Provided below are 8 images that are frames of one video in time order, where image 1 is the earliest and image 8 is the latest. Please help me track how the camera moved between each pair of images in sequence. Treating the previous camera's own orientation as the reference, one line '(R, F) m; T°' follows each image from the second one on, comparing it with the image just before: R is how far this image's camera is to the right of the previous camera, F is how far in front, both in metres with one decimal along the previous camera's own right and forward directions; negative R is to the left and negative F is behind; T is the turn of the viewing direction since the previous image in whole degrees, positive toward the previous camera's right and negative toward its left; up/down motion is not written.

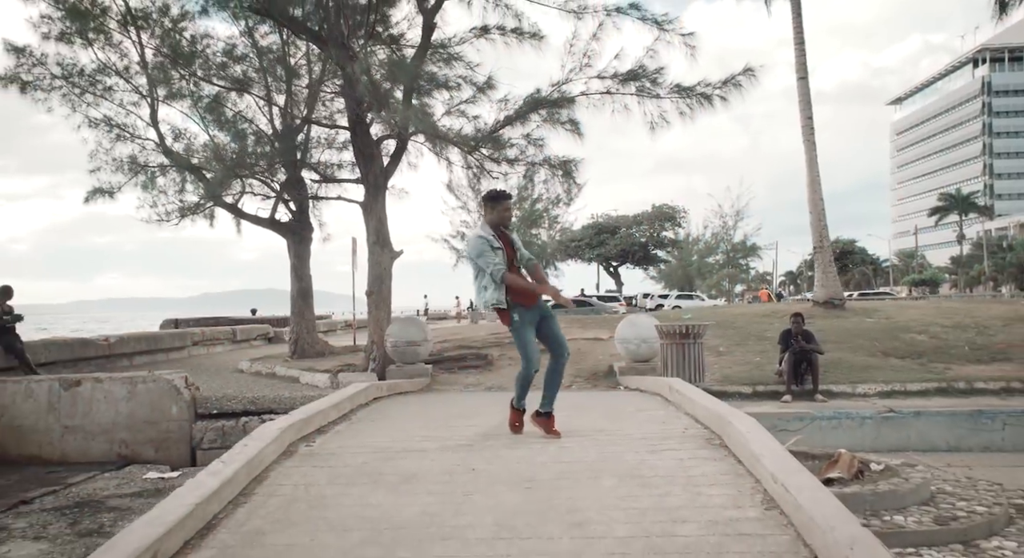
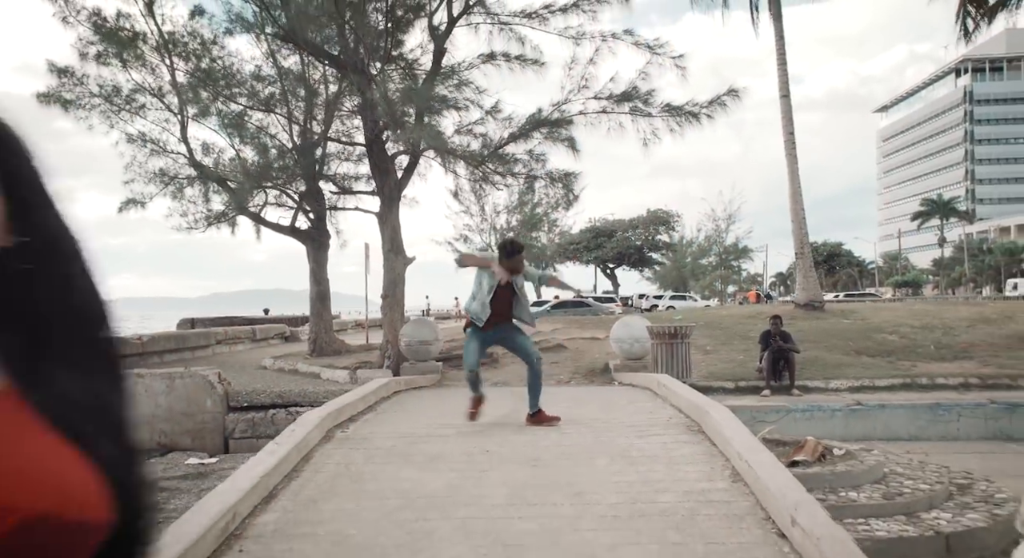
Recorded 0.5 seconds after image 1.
(-0.1, -0.9) m; 0°
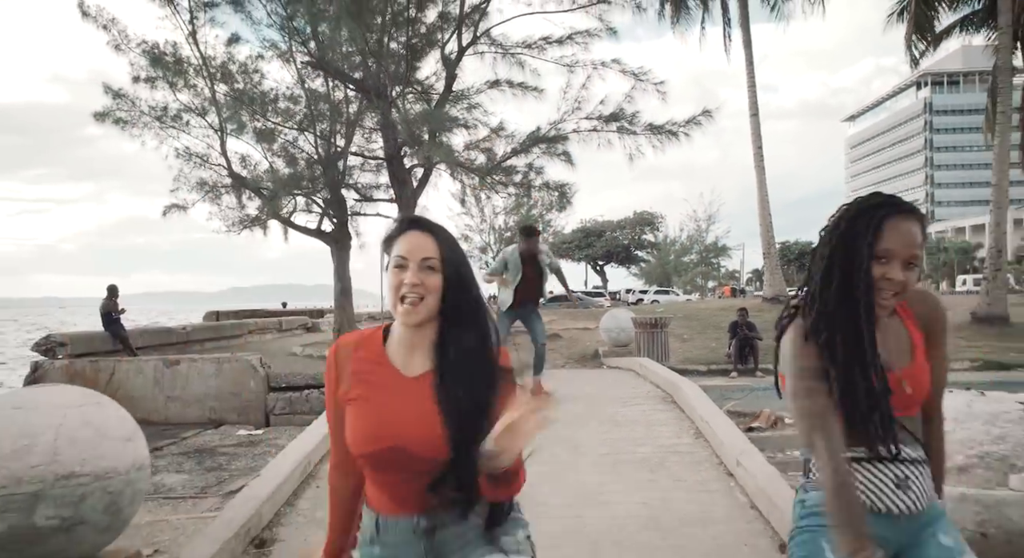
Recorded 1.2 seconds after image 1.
(-0.2, -1.6) m; +1°
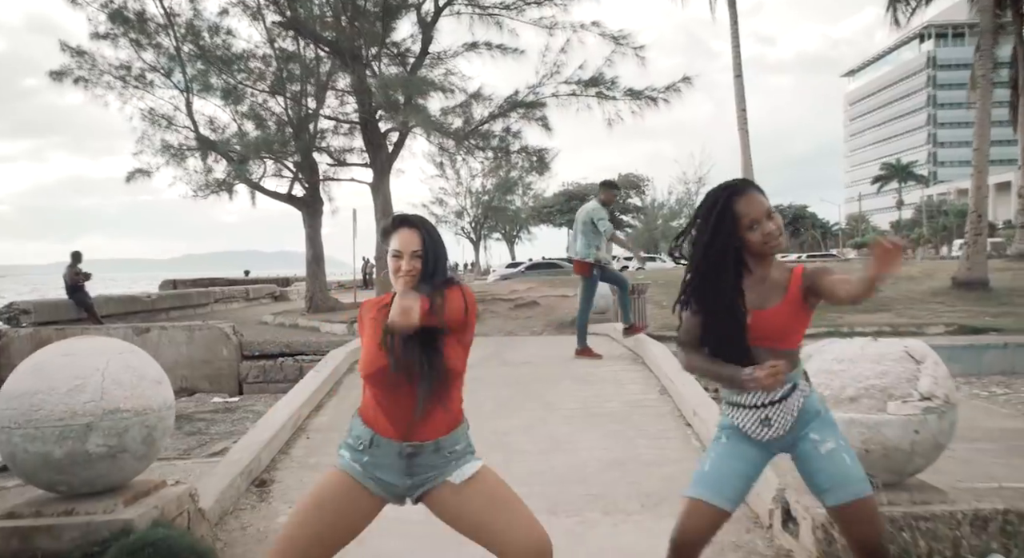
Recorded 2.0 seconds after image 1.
(0.0, -0.2) m; +2°
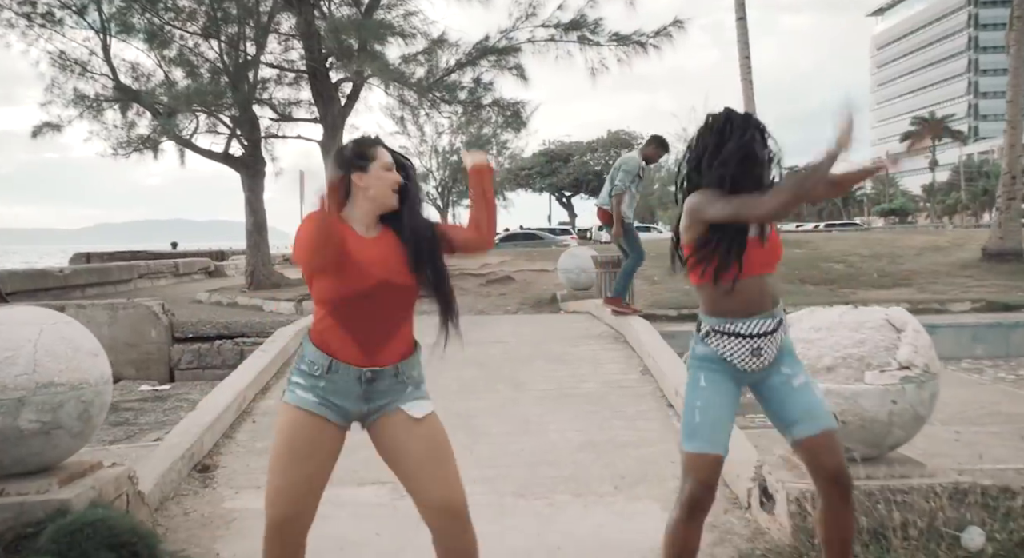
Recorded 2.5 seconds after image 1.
(+0.2, +0.2) m; 0°
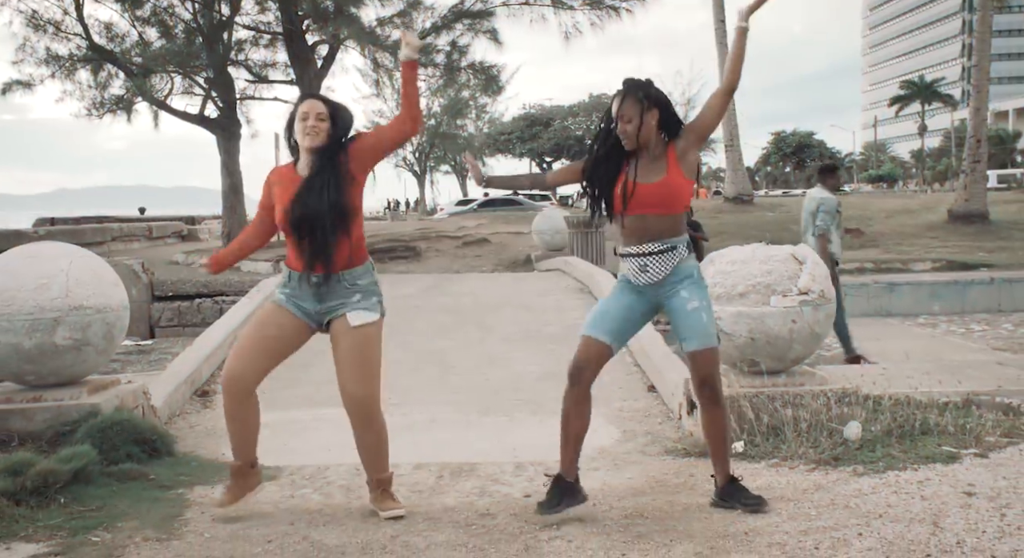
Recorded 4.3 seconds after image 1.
(+0.1, -0.7) m; +1°
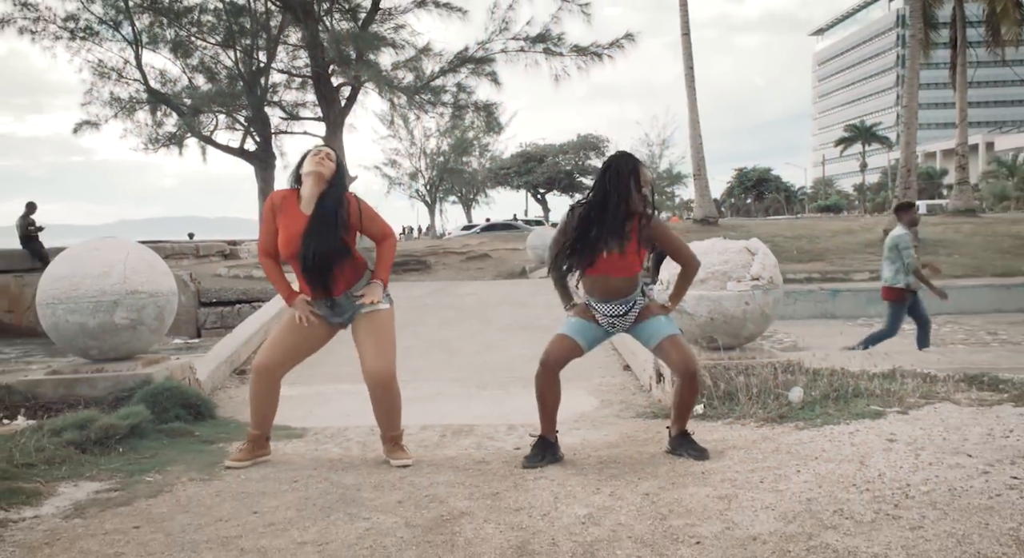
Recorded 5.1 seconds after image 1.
(0.0, -0.7) m; +1°
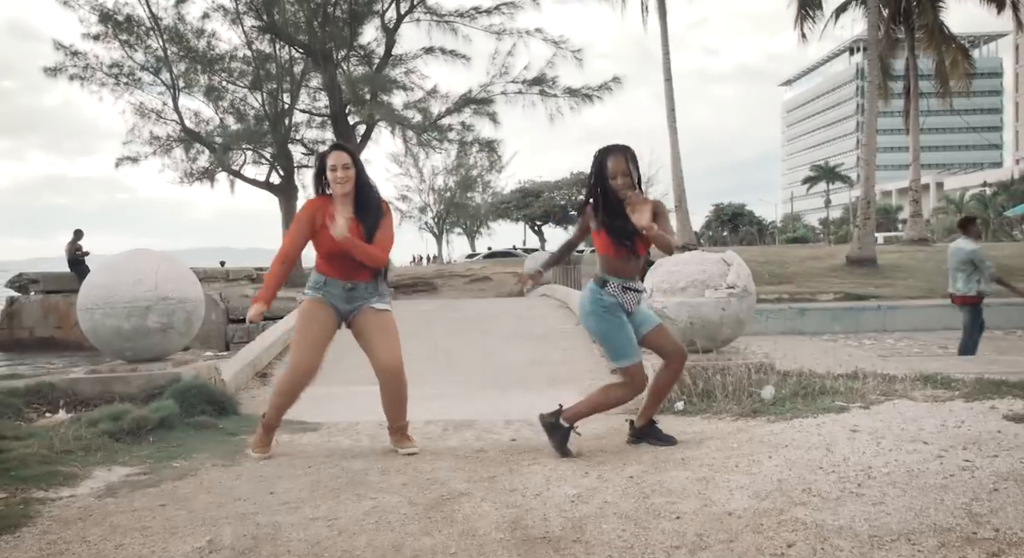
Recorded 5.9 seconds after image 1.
(0.0, -0.4) m; 0°
